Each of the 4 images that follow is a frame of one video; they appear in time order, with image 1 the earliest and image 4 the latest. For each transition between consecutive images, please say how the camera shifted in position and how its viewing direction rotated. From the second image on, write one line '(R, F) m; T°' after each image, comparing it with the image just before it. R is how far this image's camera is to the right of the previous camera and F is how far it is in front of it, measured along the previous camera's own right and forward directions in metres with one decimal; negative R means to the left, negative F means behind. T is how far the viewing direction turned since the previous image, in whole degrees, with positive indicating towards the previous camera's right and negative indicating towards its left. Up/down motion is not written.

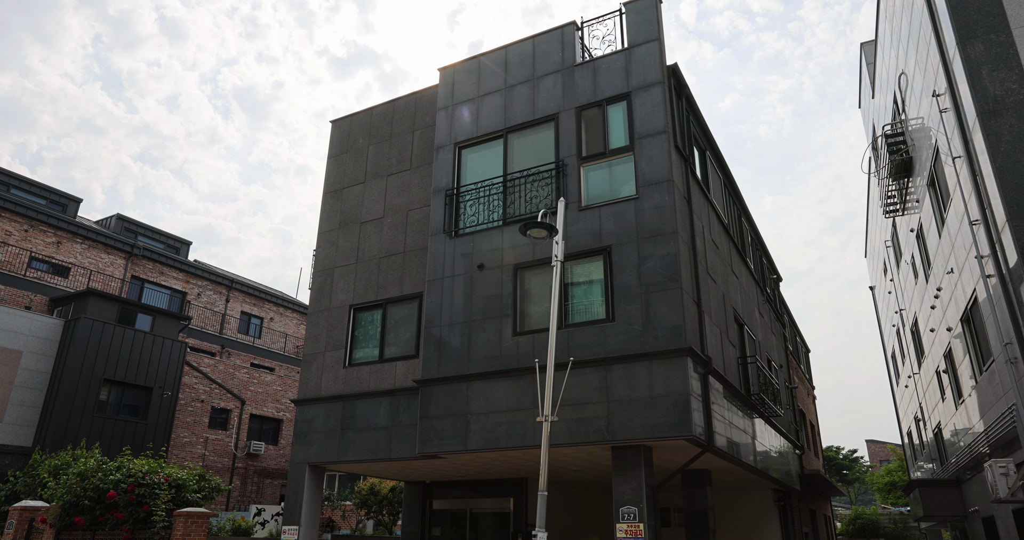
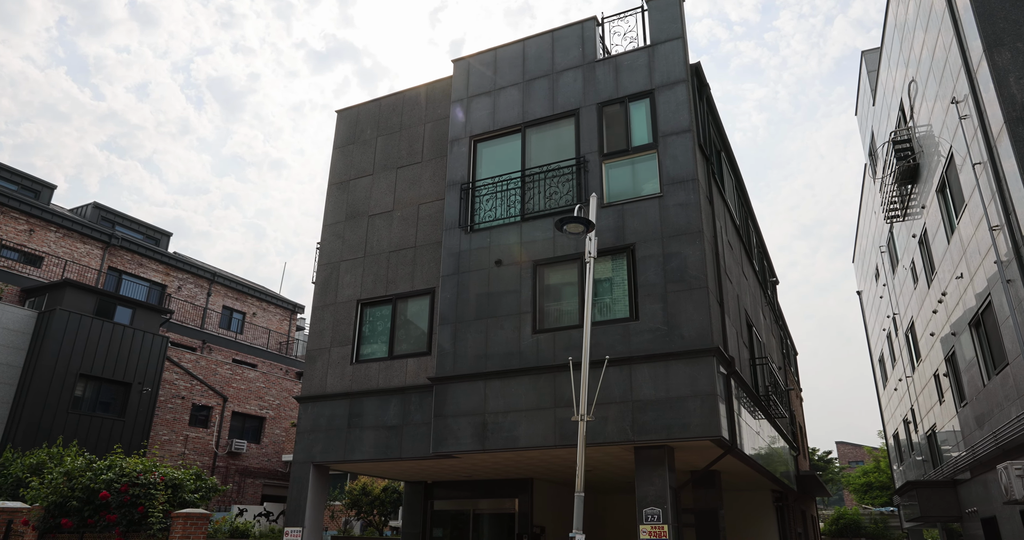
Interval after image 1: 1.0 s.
(-0.9, +0.2) m; +2°
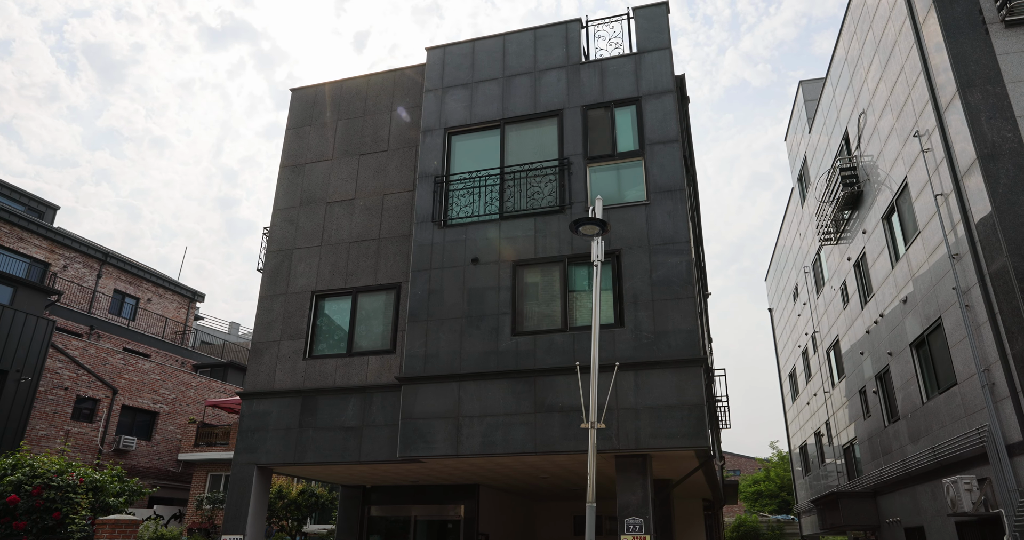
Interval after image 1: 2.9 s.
(-1.6, +0.6) m; +8°
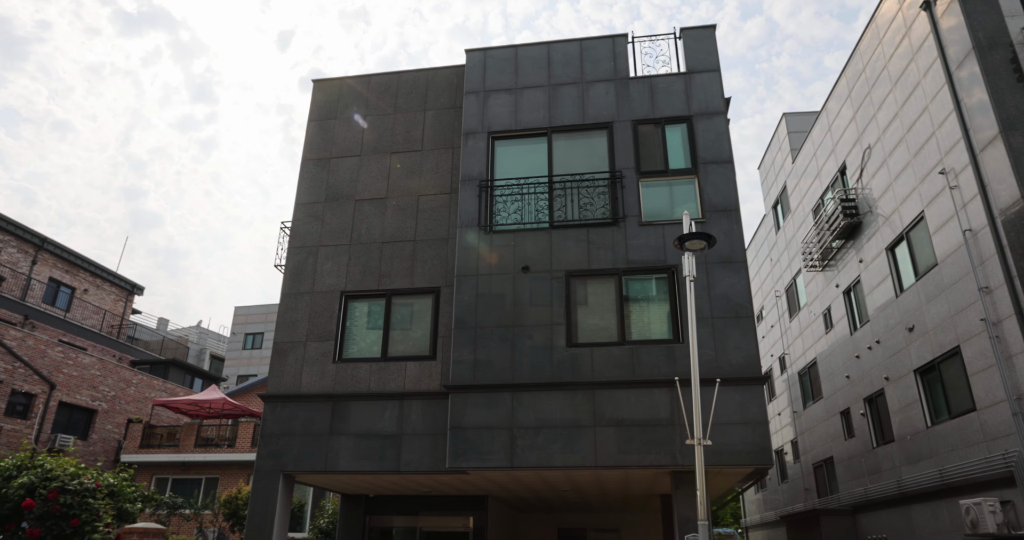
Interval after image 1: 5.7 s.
(-2.4, +0.3) m; +6°
